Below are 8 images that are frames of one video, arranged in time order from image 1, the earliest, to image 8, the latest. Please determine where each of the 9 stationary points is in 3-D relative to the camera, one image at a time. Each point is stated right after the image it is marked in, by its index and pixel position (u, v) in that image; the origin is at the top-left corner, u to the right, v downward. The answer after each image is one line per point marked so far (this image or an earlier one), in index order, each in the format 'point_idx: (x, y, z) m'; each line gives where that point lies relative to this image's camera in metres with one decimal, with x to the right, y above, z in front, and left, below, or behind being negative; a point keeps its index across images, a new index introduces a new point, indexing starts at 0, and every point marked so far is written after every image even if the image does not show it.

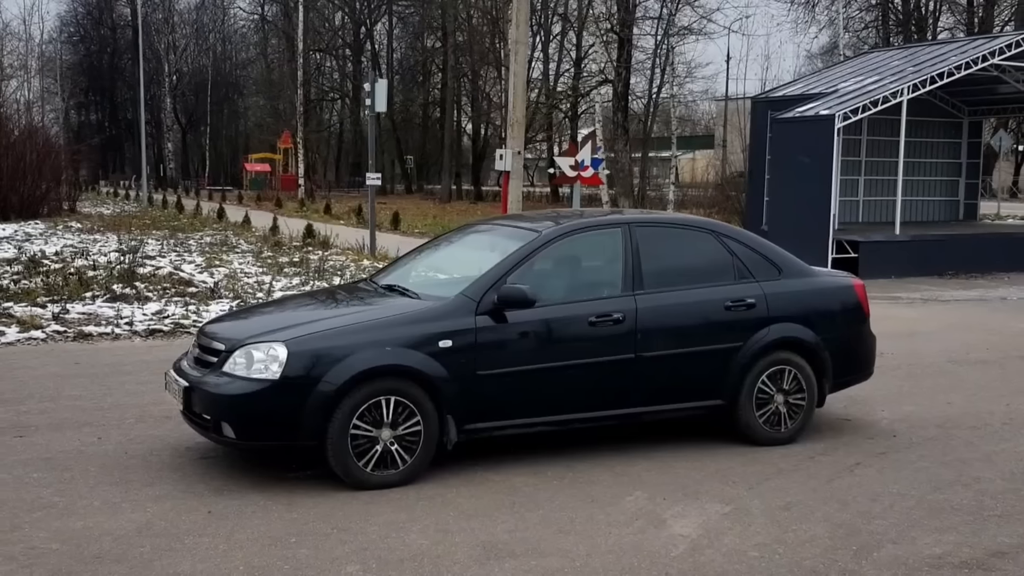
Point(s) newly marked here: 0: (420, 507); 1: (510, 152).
0: (-0.4, -1.0, +5.3) m
1: (0.0, +1.5, +12.3) m
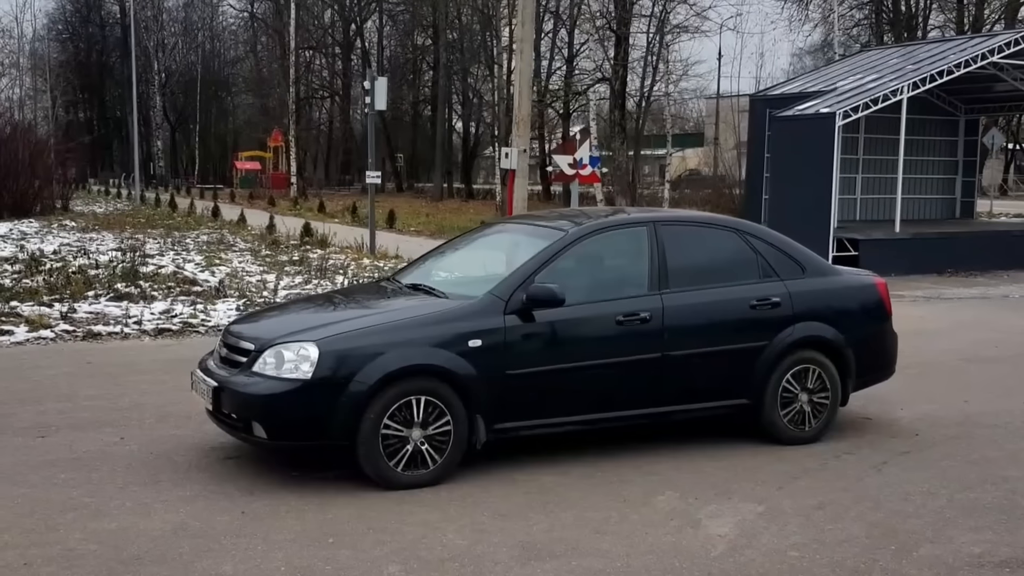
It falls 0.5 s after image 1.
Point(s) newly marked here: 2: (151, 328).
0: (-0.3, -1.0, +5.3) m
1: (0.0, +1.5, +12.3) m
2: (-3.4, -0.4, +10.6) m
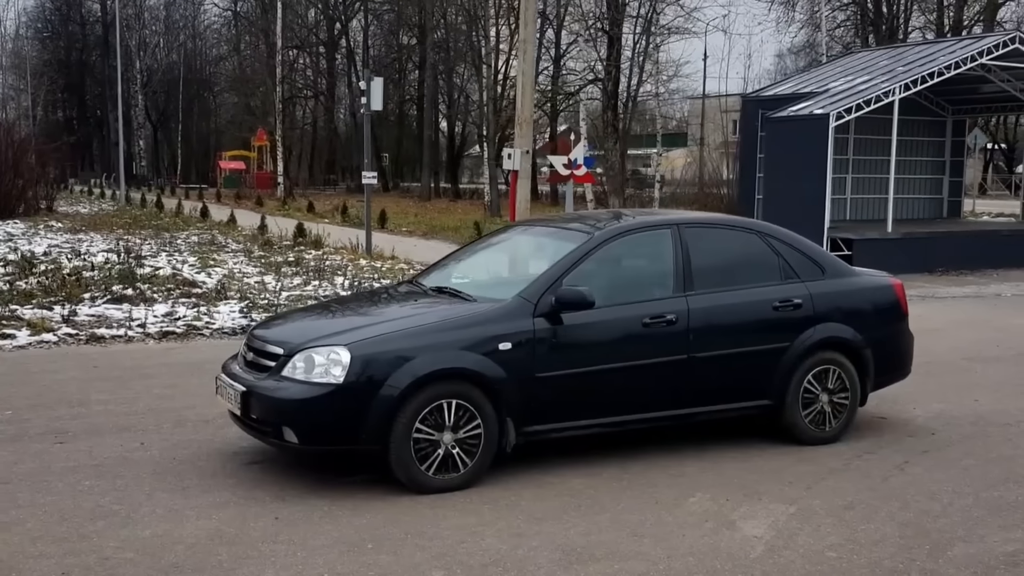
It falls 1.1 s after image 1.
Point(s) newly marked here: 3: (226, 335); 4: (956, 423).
0: (-0.1, -1.0, +5.3) m
1: (+0.1, +1.5, +12.3) m
2: (-3.3, -0.4, +10.6) m
3: (-2.6, -0.4, +10.5) m
4: (+2.8, -0.9, +7.3) m
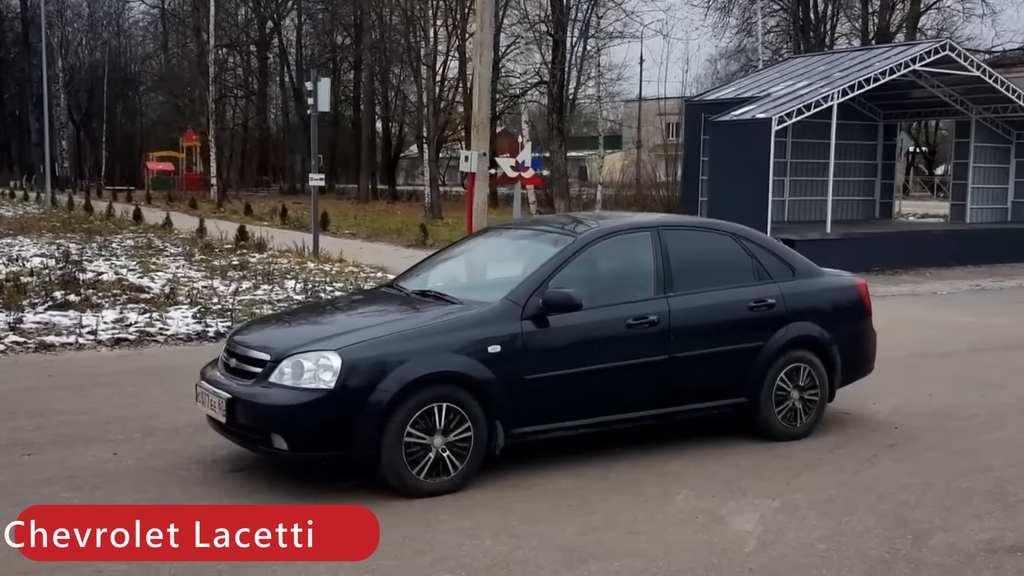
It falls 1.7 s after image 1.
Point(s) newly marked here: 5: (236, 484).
0: (-0.1, -1.0, +5.4) m
1: (-0.4, +1.4, +12.4) m
2: (-3.6, -0.4, +10.4) m
3: (-3.0, -0.5, +10.5) m
4: (+2.6, -0.9, +7.5) m
5: (-1.3, -1.0, +5.8) m
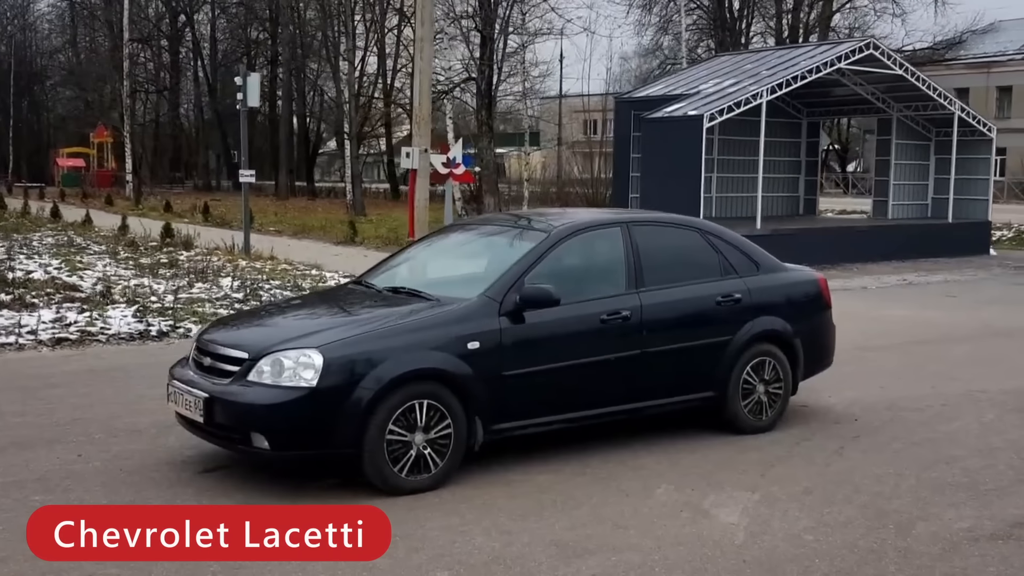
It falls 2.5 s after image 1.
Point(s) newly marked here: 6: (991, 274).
0: (-0.2, -1.0, +5.3) m
1: (-1.0, +1.5, +12.3) m
2: (-4.1, -0.4, +10.1) m
3: (-3.4, -0.5, +10.2) m
4: (+2.4, -0.8, +7.6) m
5: (-1.5, -1.0, +5.6) m
6: (+7.5, +0.2, +17.9) m
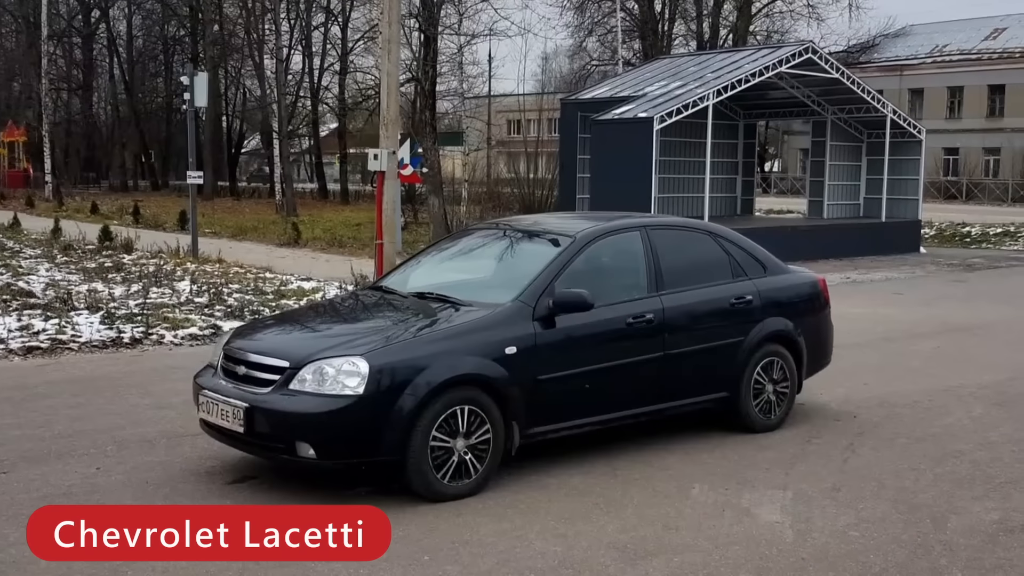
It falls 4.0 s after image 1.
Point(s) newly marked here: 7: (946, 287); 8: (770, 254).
0: (0.0, -1.0, +5.4) m
1: (-1.4, +1.4, +12.2) m
2: (-4.2, -0.5, +9.8) m
3: (-3.6, -0.5, +9.9) m
4: (+2.4, -0.8, +7.9) m
5: (-1.3, -1.0, +5.6) m
6: (+6.7, +0.3, +18.5) m
7: (+6.0, 0.0, +16.0) m
8: (+1.6, +0.2, +7.3) m
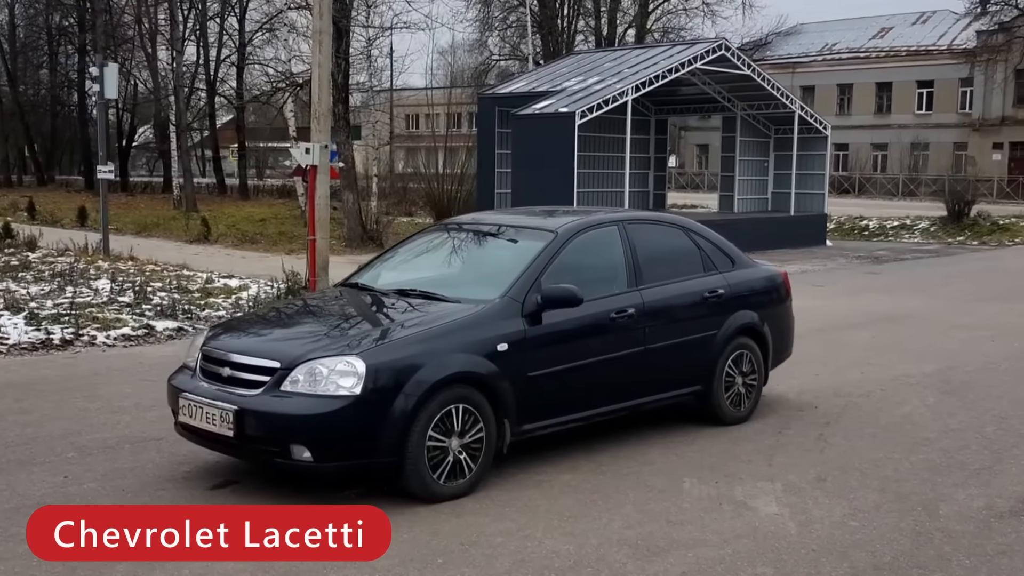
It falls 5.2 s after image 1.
0: (0.0, -1.0, +5.3) m
1: (-2.0, +1.5, +12.0) m
2: (-4.6, -0.5, +9.3) m
3: (-4.0, -0.5, +9.5) m
4: (+2.2, -0.8, +8.0) m
5: (-1.3, -1.0, +5.4) m
6: (+5.4, +0.4, +19.0) m
7: (+5.0, +0.1, +16.4) m
8: (+1.4, +0.3, +7.4) m
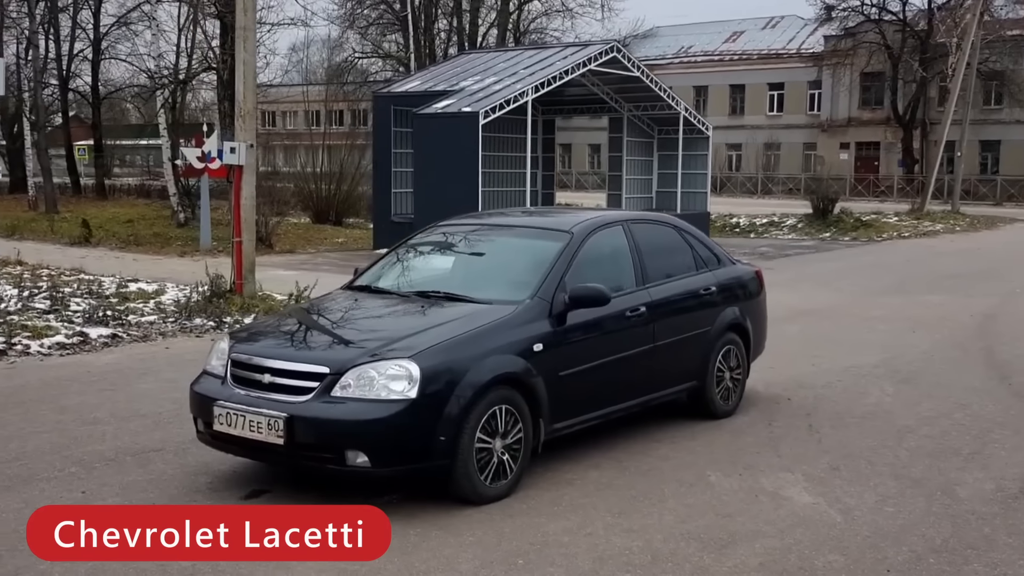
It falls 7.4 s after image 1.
0: (+0.2, -1.0, +5.3) m
1: (-2.7, +1.4, +11.7) m
2: (-4.9, -0.6, +8.7) m
3: (-4.3, -0.6, +8.9) m
4: (+2.0, -0.7, +8.3) m
5: (-1.0, -1.0, +5.2) m
6: (+3.7, +0.5, +19.6) m
7: (+3.6, +0.2, +17.0) m
8: (+1.3, +0.3, +7.6) m
